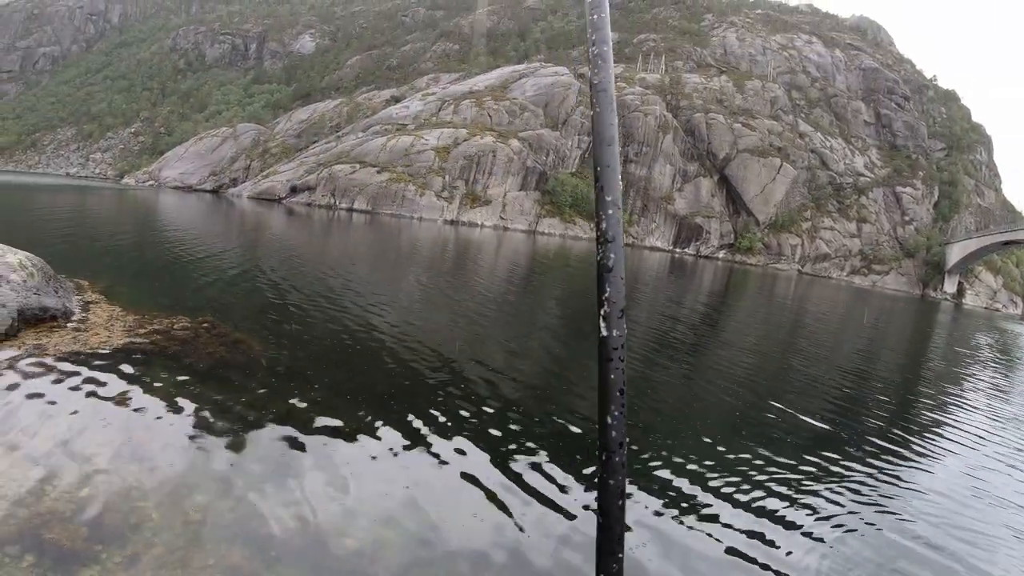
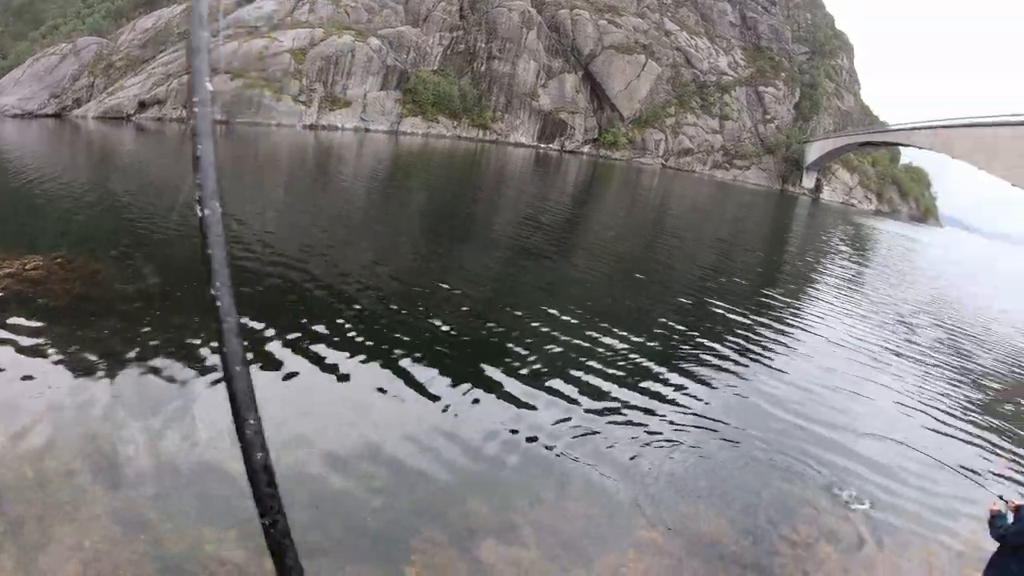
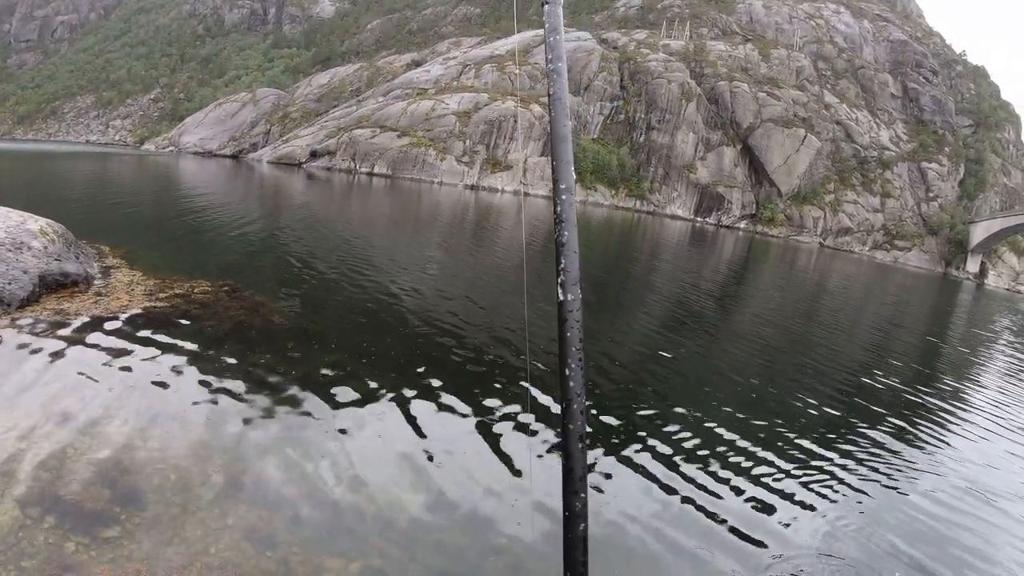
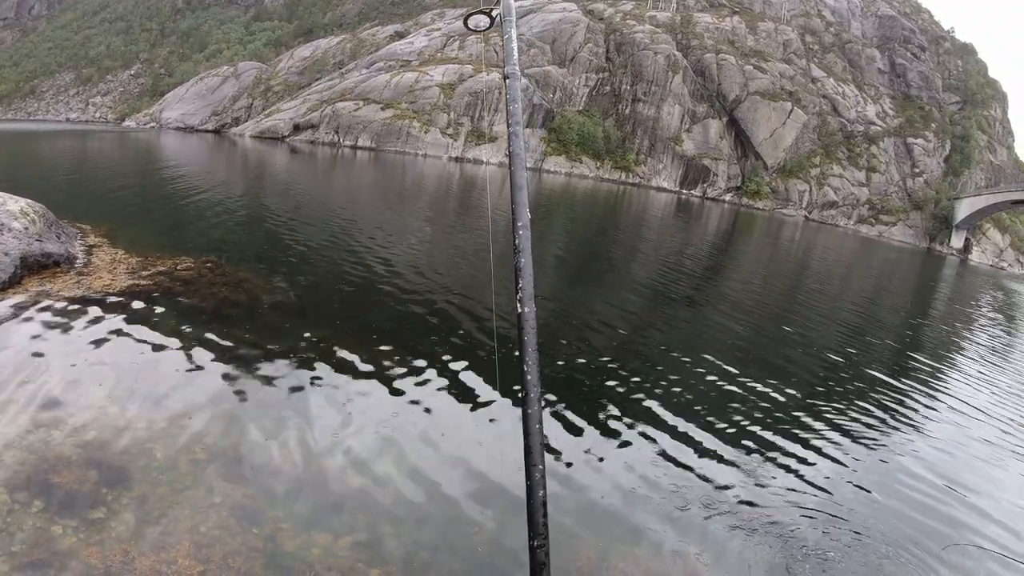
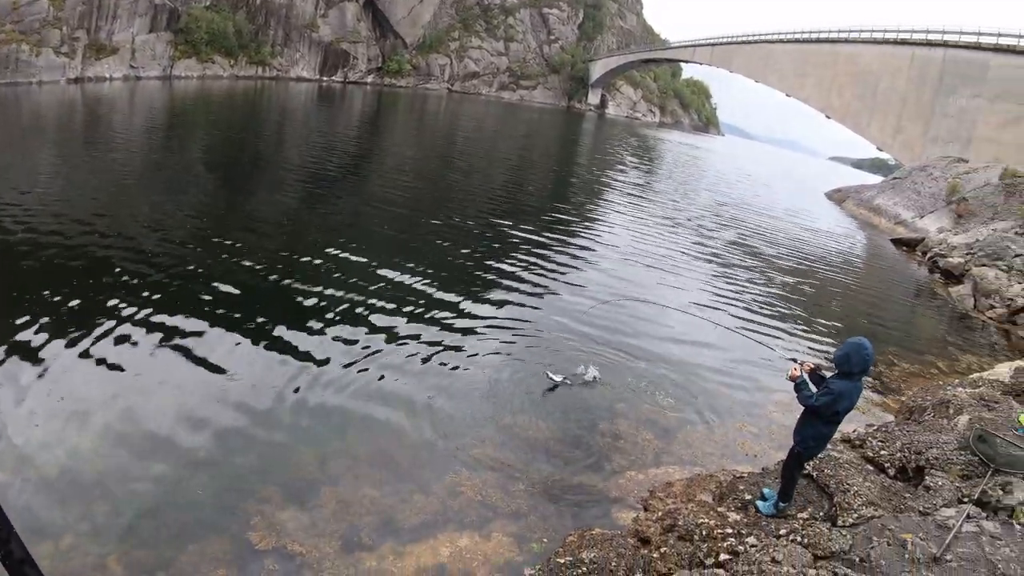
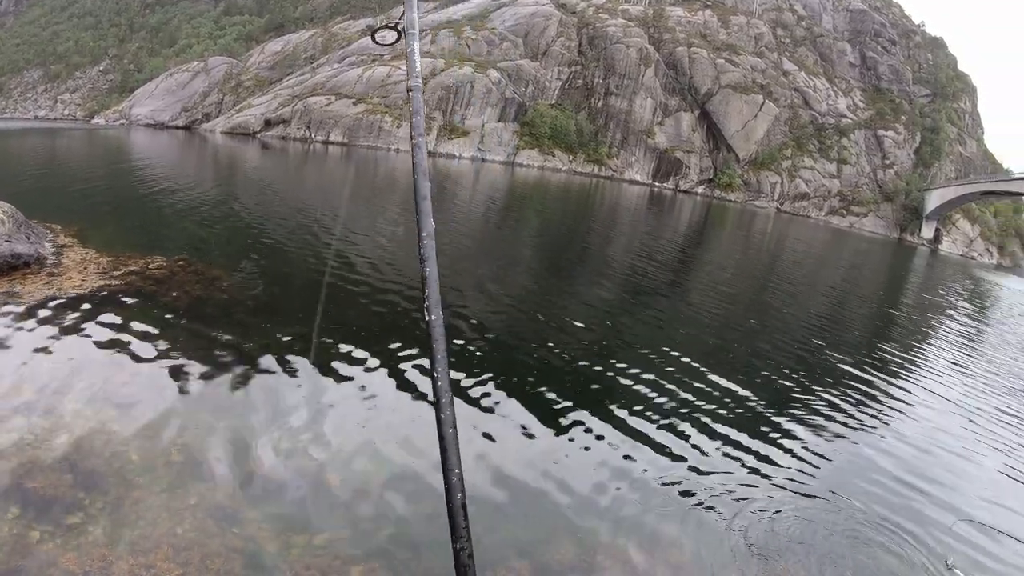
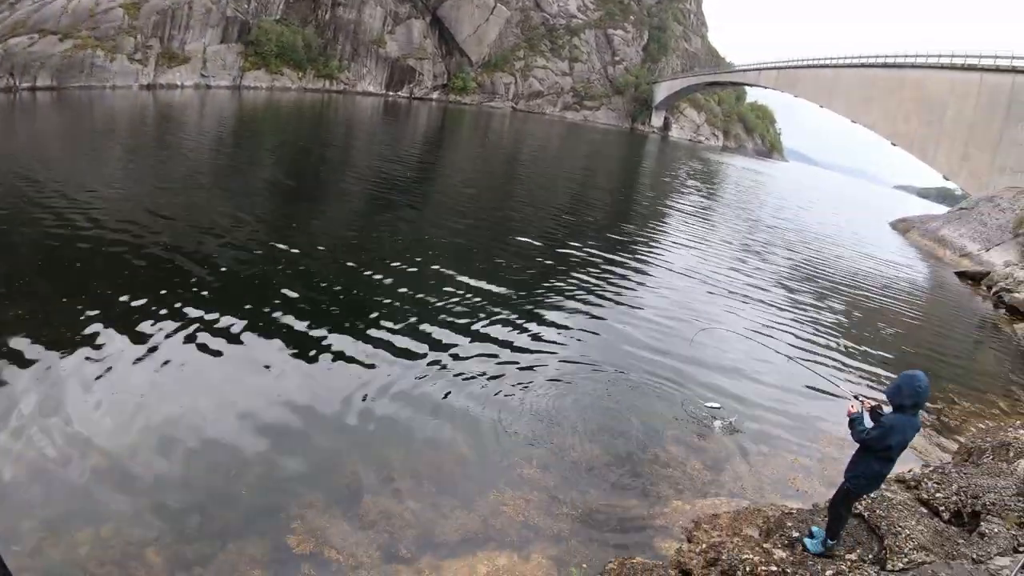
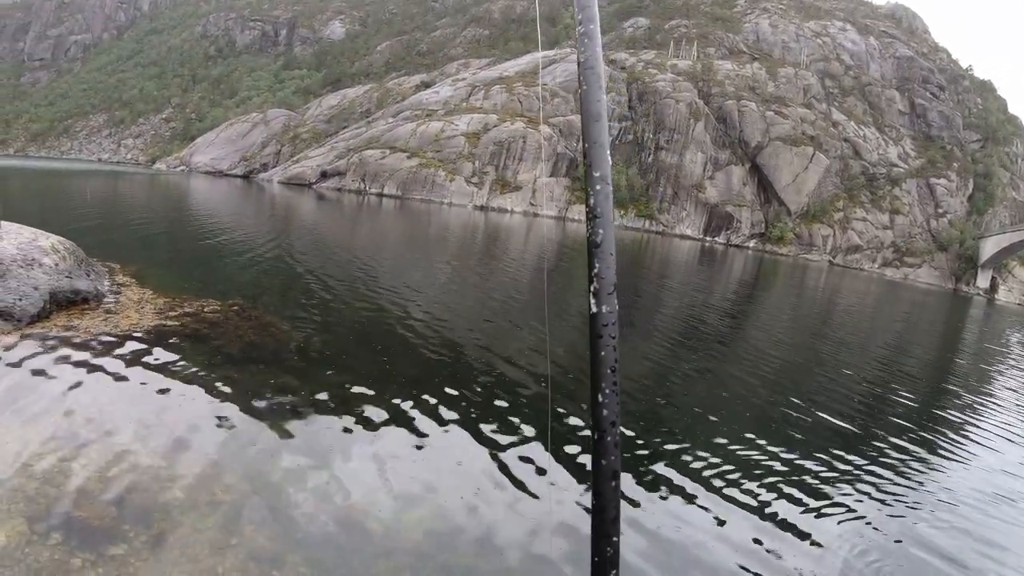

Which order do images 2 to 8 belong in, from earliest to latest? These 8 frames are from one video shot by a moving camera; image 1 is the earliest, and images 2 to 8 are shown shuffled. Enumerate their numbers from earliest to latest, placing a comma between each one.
8, 3, 4, 6, 2, 7, 5
